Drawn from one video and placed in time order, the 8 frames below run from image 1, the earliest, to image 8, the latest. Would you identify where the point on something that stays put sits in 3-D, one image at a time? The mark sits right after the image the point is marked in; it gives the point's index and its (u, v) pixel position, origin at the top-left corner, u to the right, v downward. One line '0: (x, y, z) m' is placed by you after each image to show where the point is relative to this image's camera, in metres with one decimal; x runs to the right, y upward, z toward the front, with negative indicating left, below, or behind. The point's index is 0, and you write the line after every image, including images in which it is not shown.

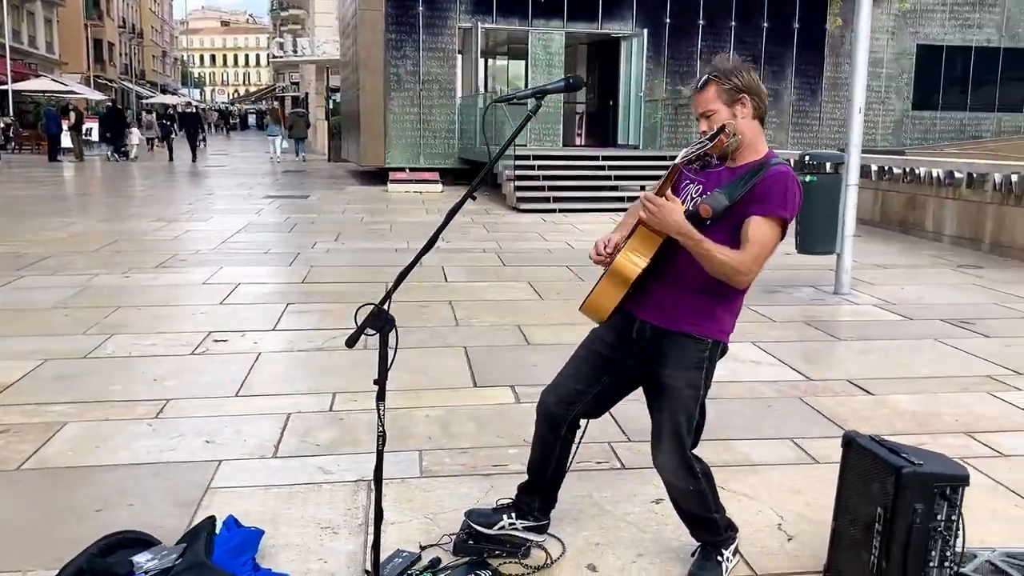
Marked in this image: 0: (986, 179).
0: (+5.2, +1.2, +10.6) m
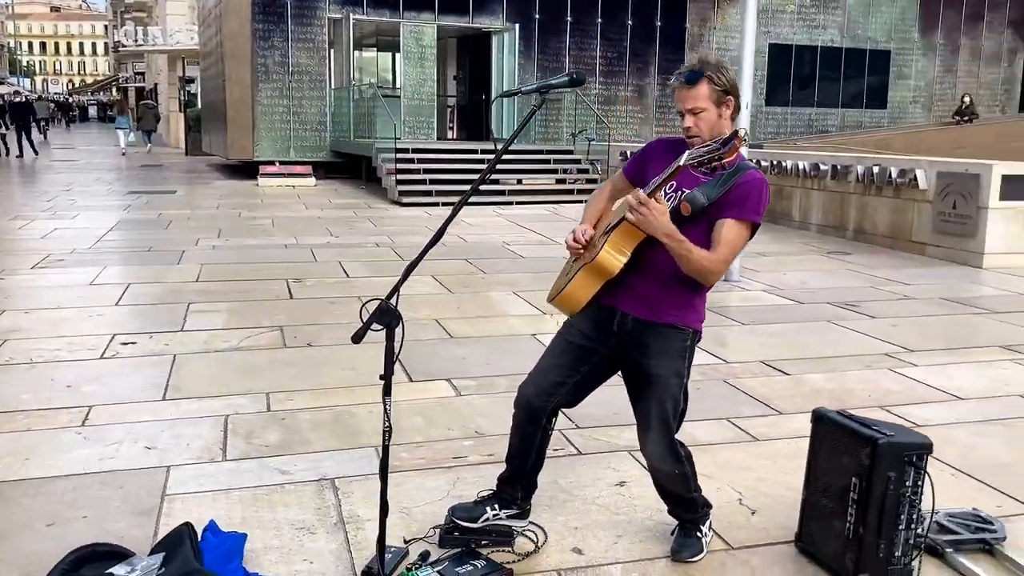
0: (+4.0, +1.4, +11.3) m
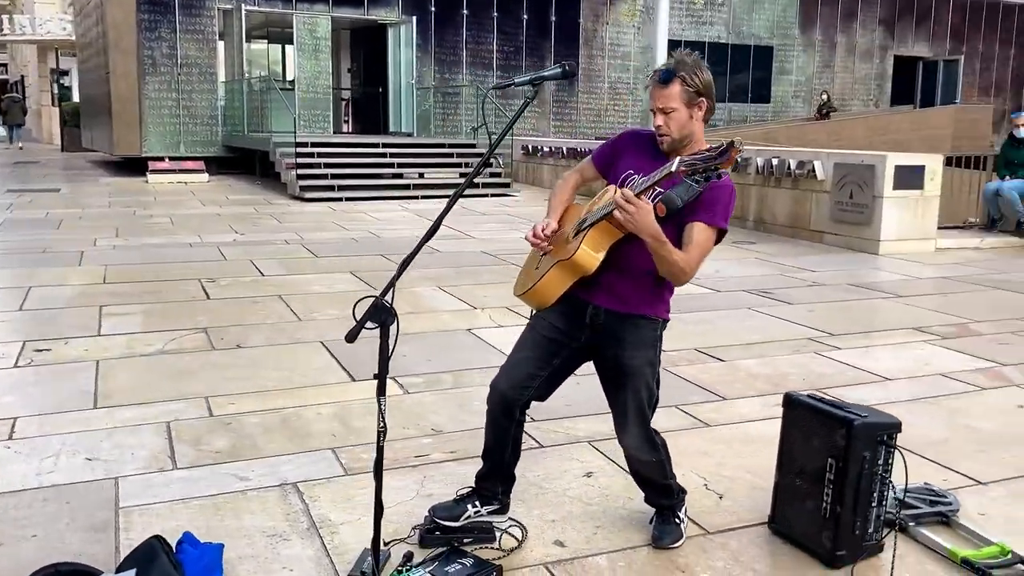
0: (+2.9, +1.5, +11.7) m
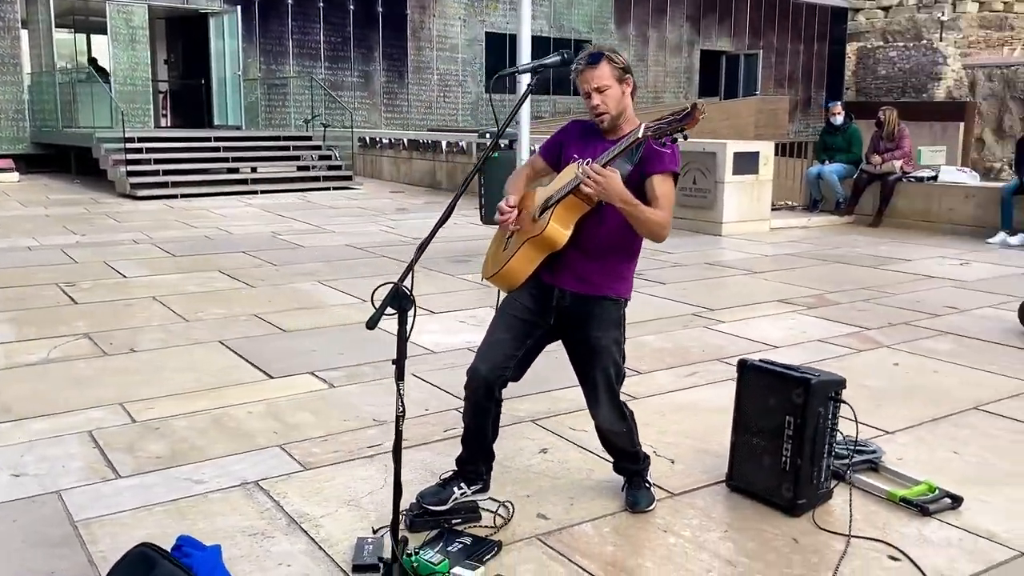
0: (+1.0, +1.7, +12.1) m
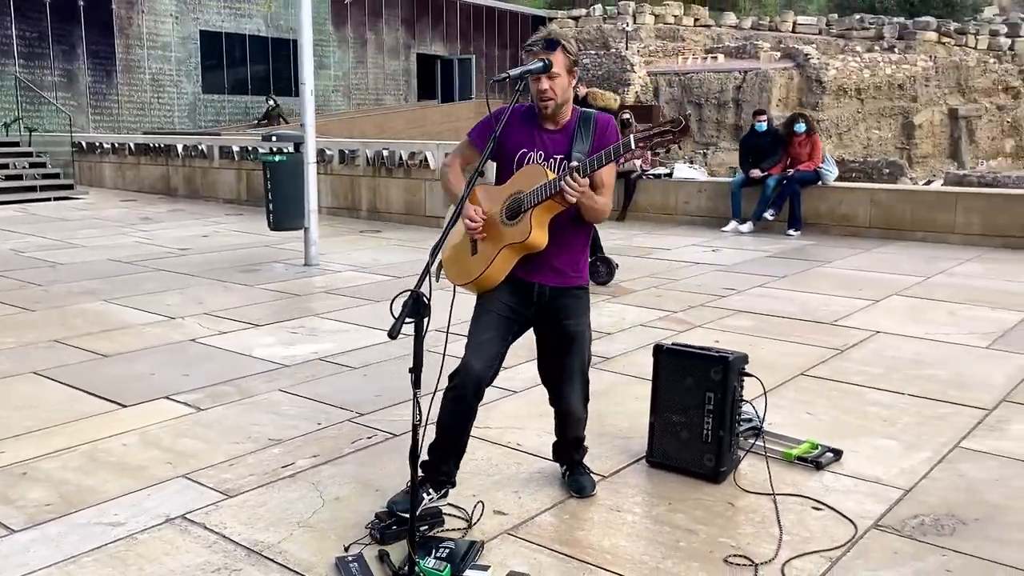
0: (-2.0, +1.7, +12.1) m
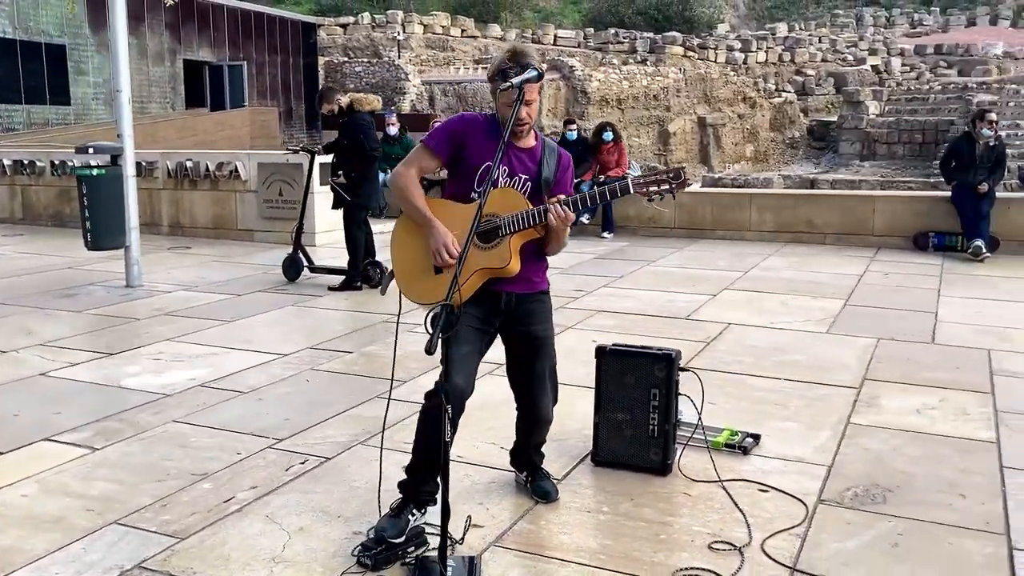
0: (-4.2, +1.4, +11.3) m
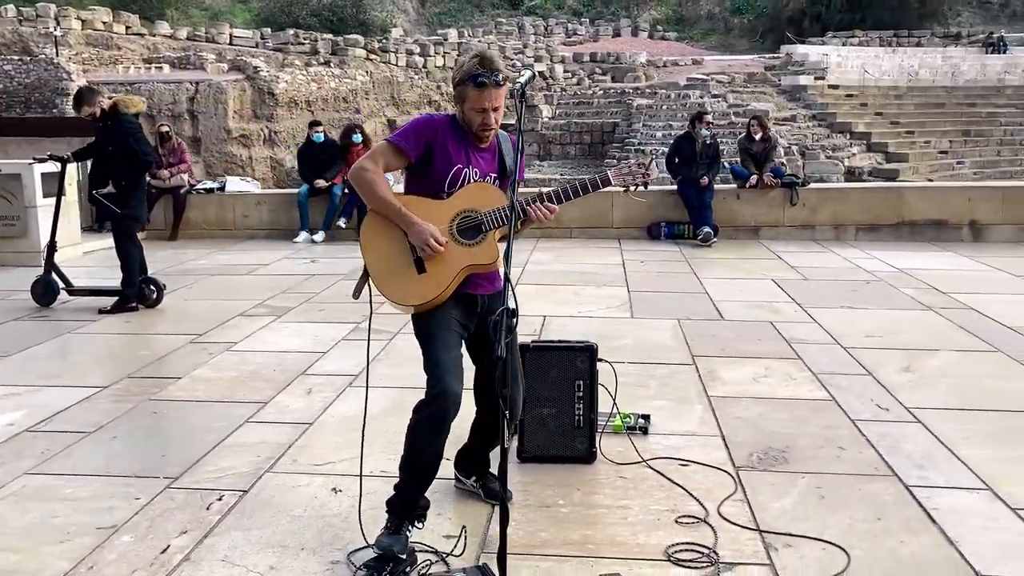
0: (-6.8, +1.0, +9.4) m
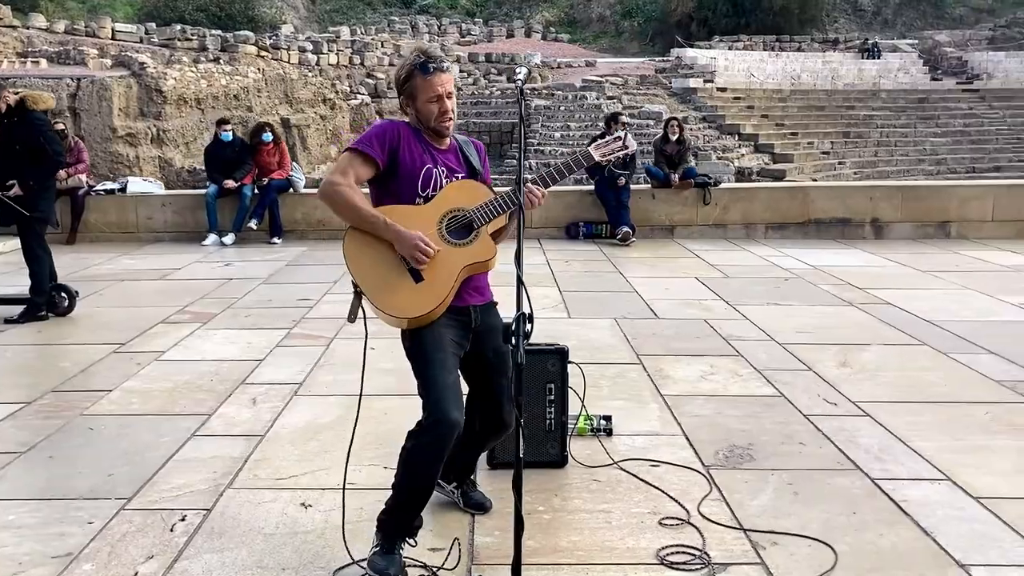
0: (-7.5, +0.9, +8.5) m
